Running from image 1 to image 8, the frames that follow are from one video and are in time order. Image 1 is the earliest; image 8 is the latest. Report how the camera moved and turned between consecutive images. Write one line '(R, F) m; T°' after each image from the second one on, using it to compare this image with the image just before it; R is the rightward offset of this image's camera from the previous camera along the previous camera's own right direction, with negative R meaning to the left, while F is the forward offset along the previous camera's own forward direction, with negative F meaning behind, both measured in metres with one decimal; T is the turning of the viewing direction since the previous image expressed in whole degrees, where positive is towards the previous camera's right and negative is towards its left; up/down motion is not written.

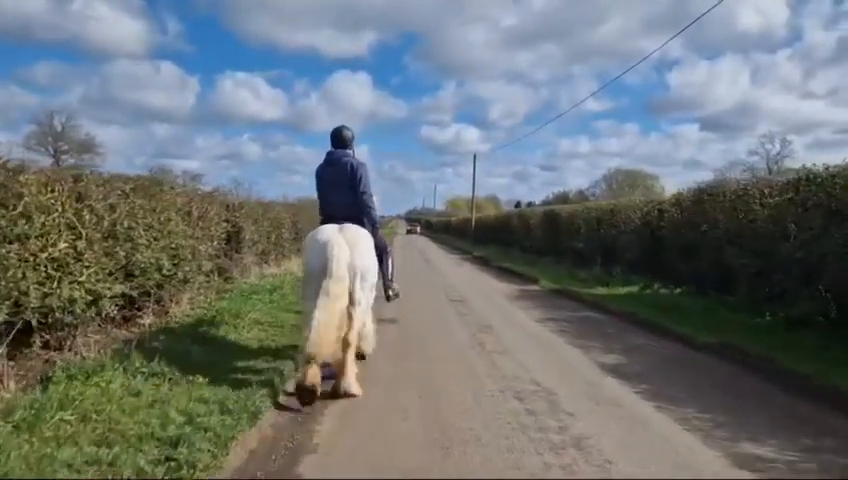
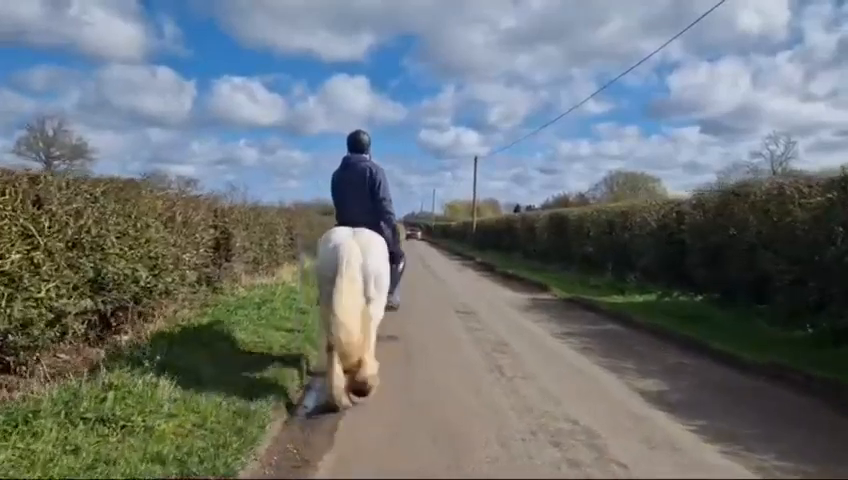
(-0.1, +1.2) m; 0°
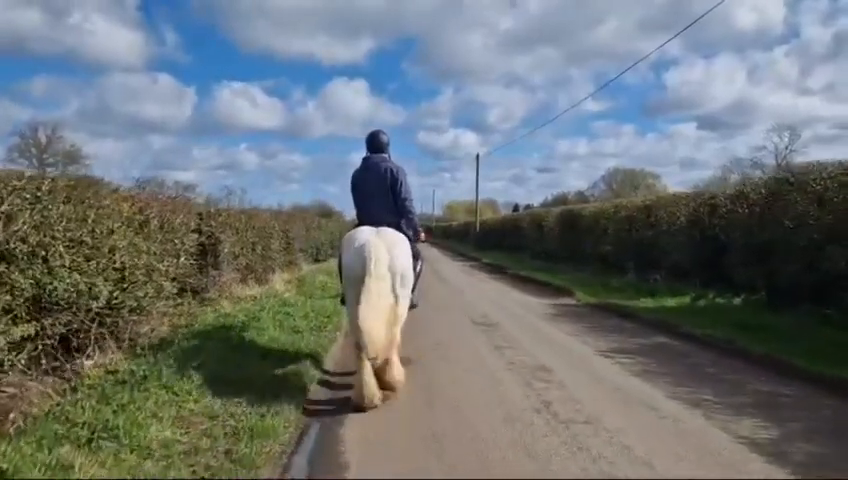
(-0.2, +1.9) m; 0°
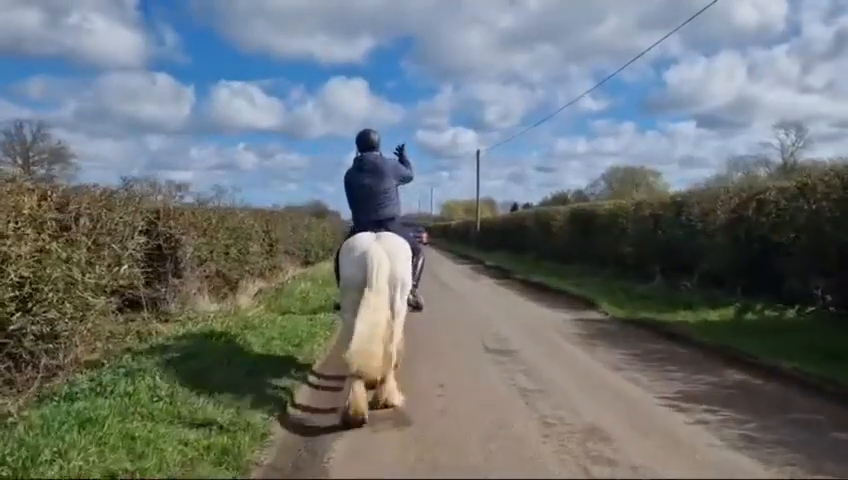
(0.0, +2.6) m; 0°
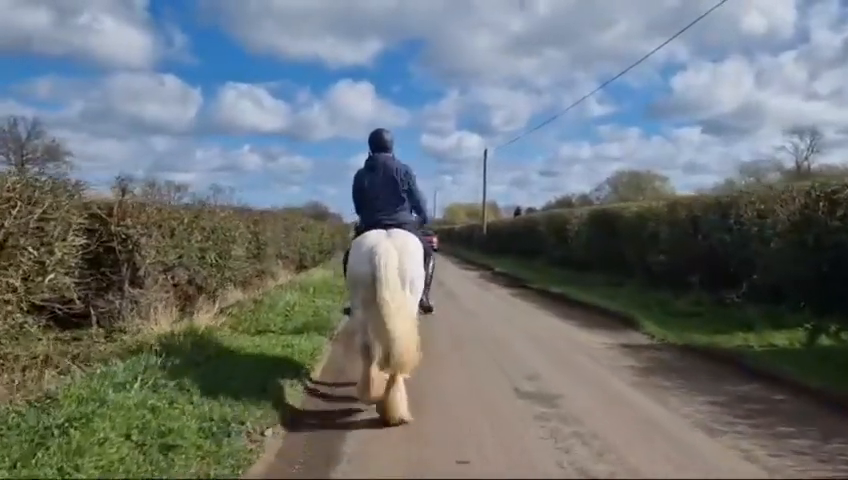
(-0.1, +2.5) m; 0°
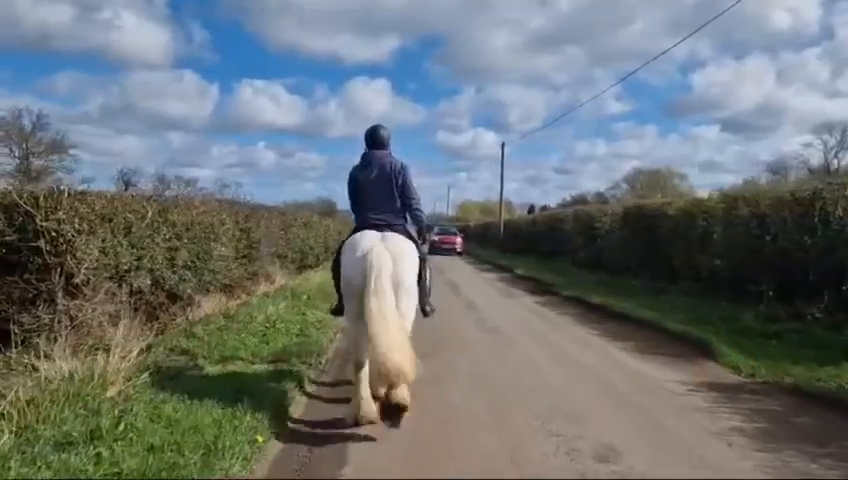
(0.0, +2.7) m; -1°
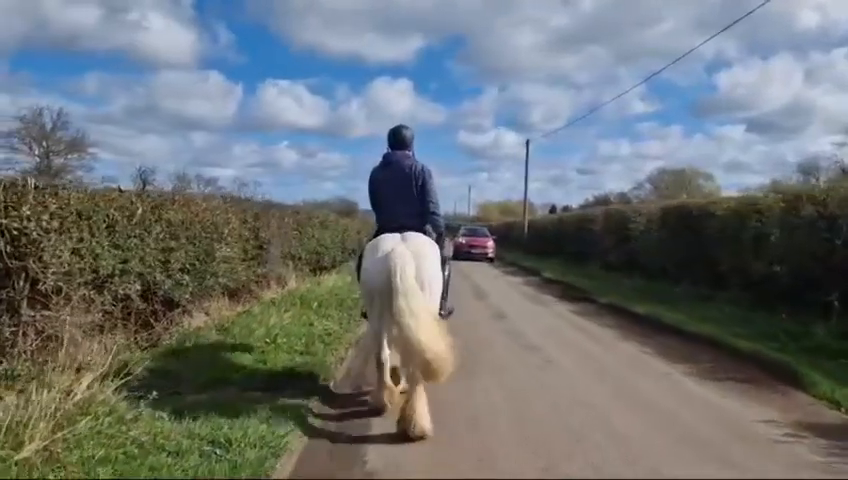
(-0.1, +1.5) m; -2°
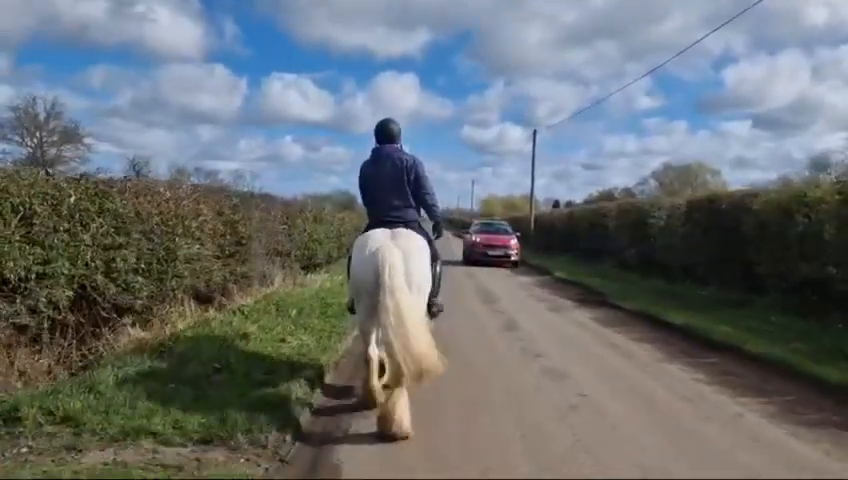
(+0.1, +2.0) m; 0°
